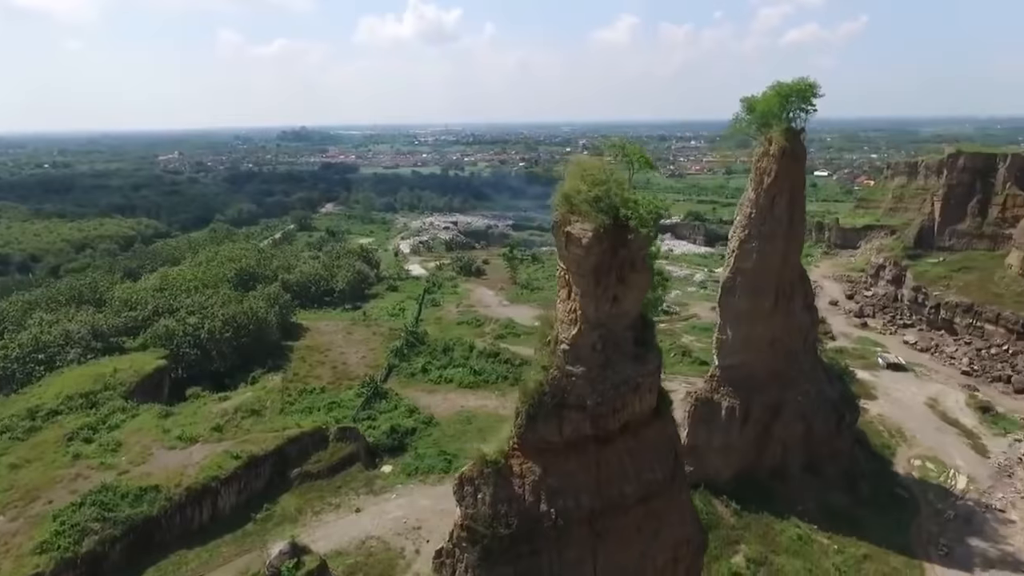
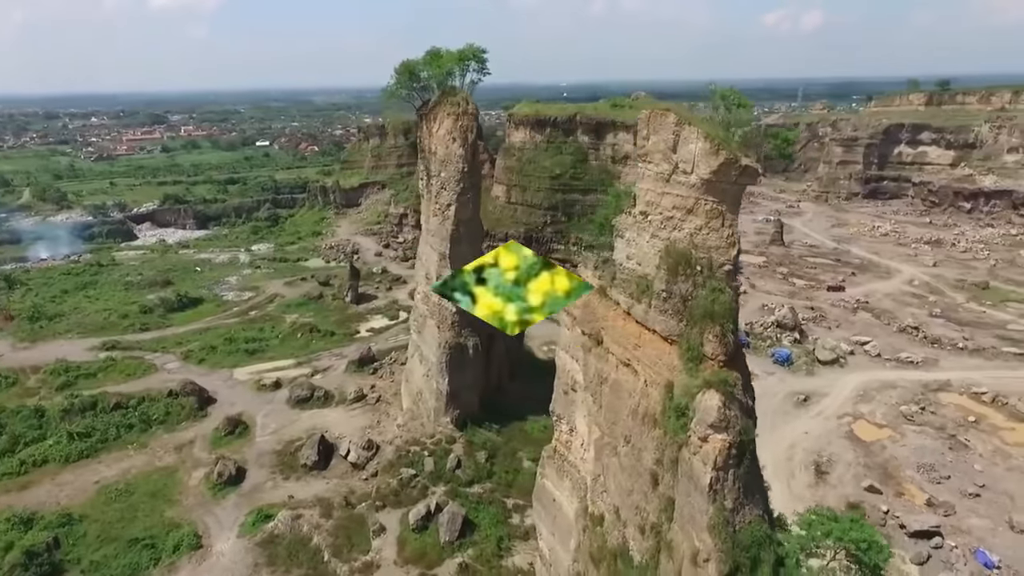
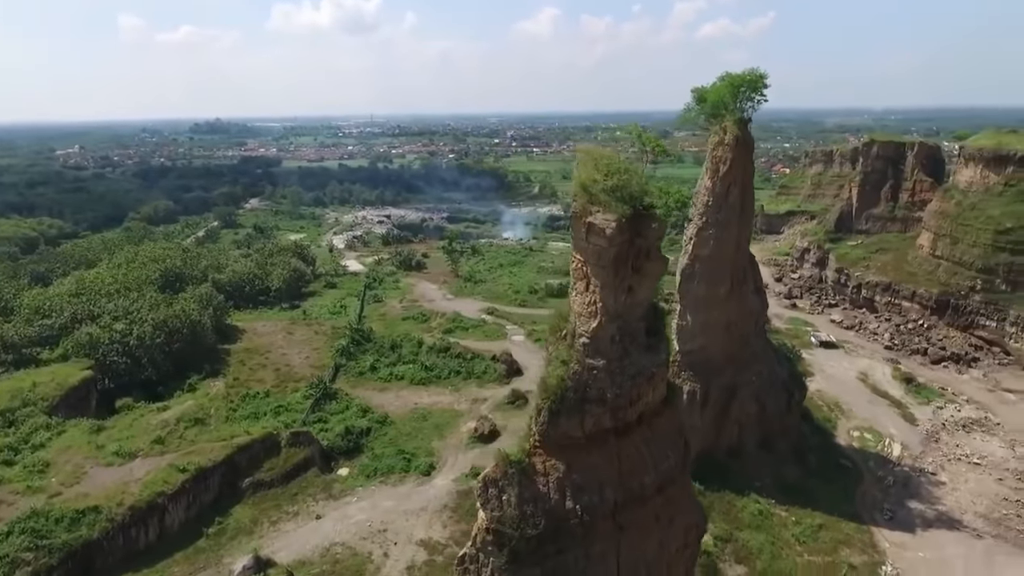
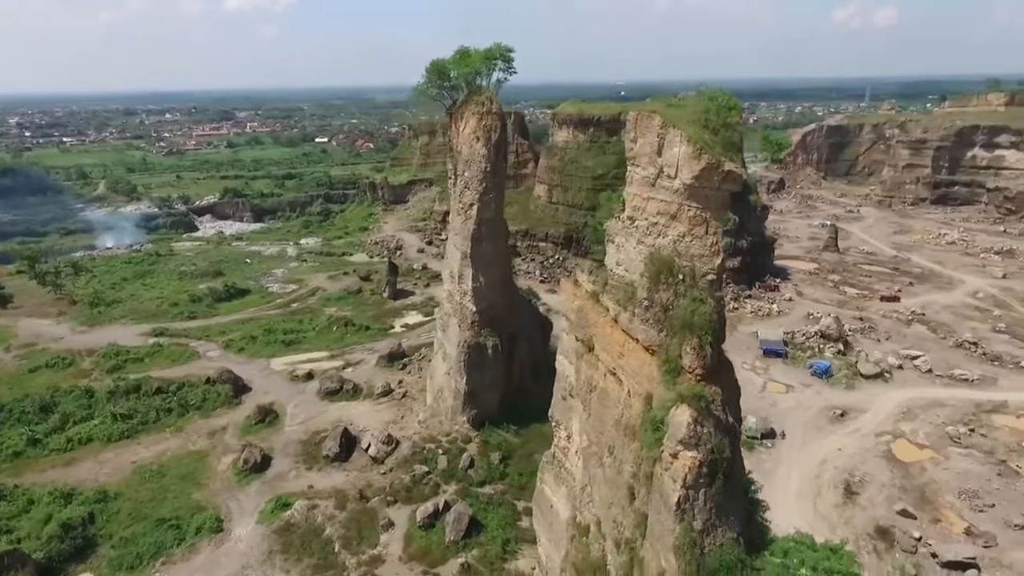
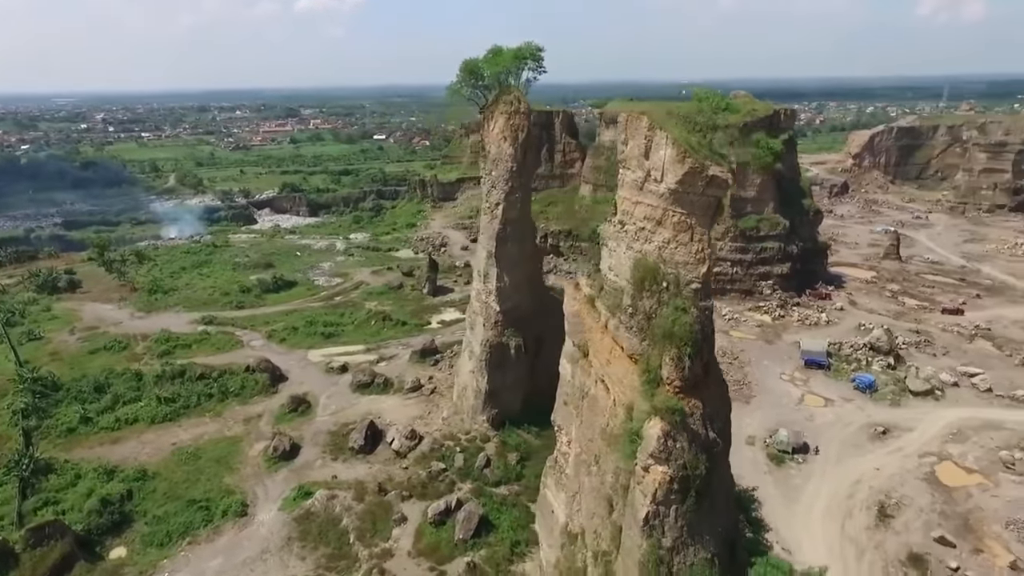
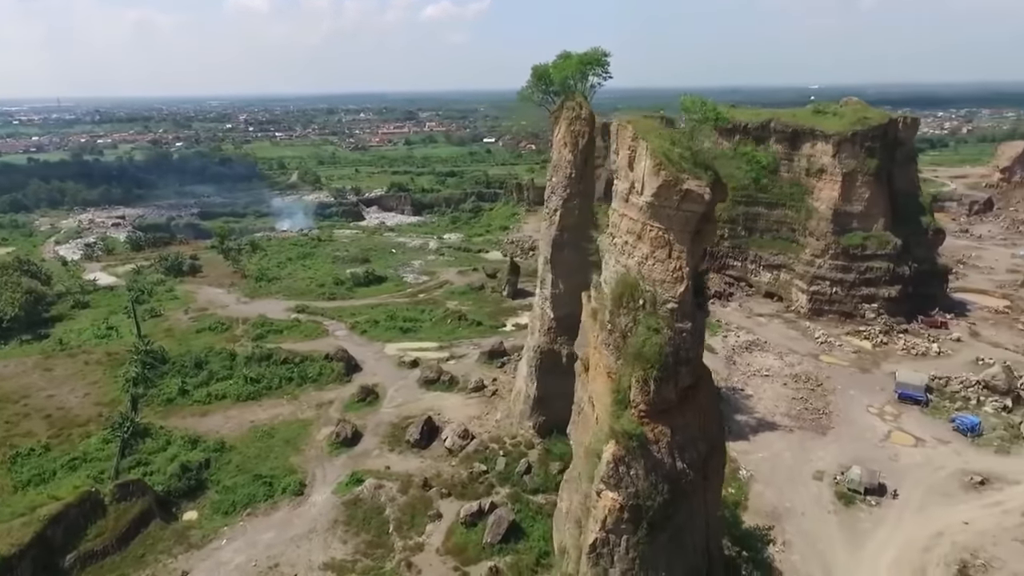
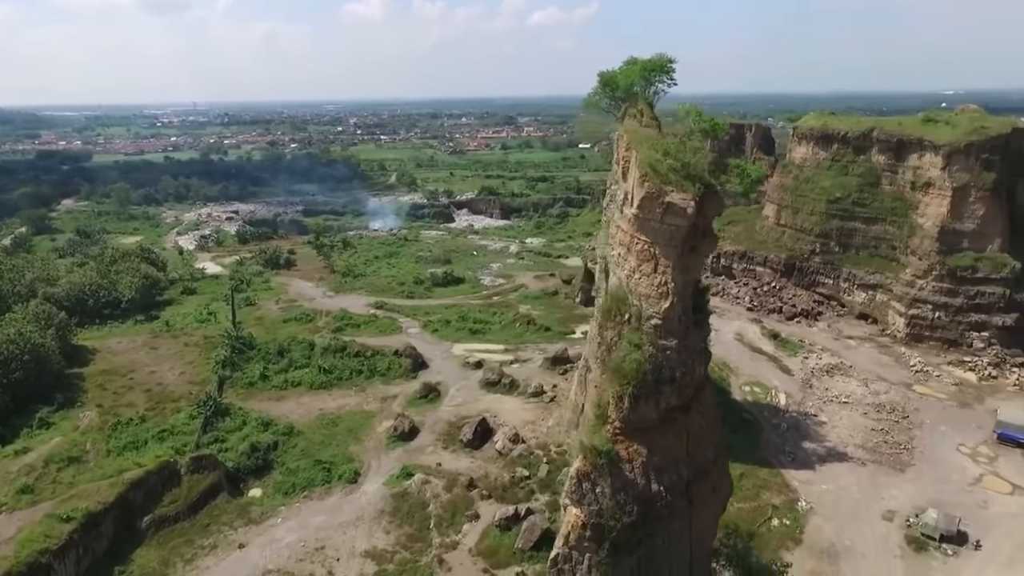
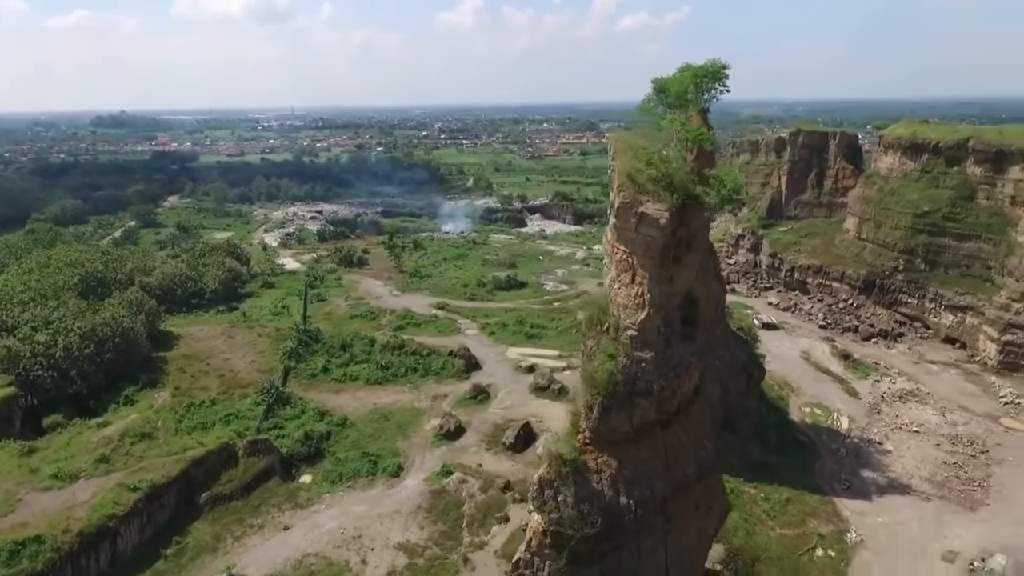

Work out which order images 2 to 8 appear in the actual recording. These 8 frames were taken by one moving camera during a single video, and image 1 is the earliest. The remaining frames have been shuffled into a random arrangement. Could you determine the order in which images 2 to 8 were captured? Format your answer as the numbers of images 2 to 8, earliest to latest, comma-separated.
3, 8, 7, 6, 5, 4, 2
